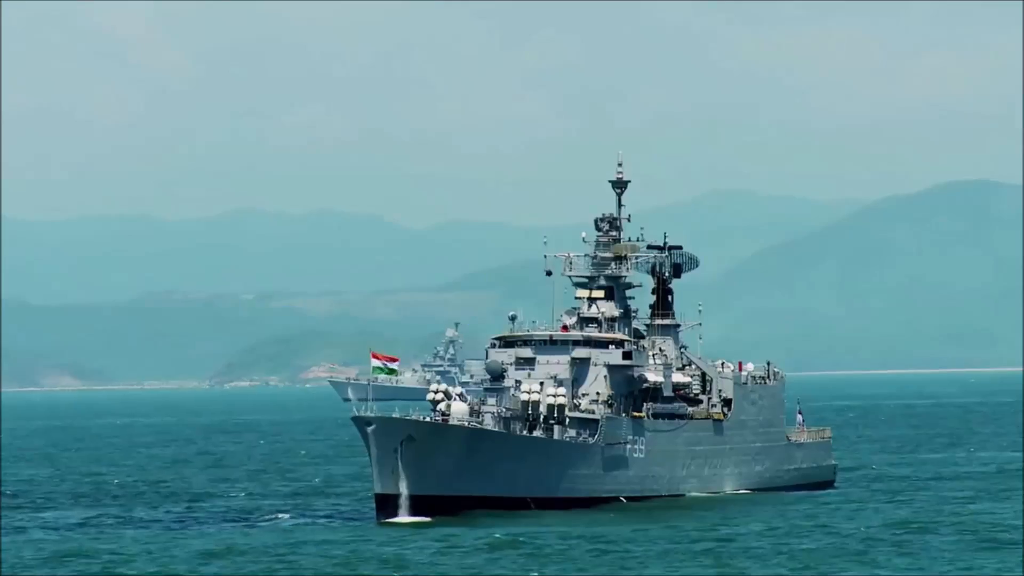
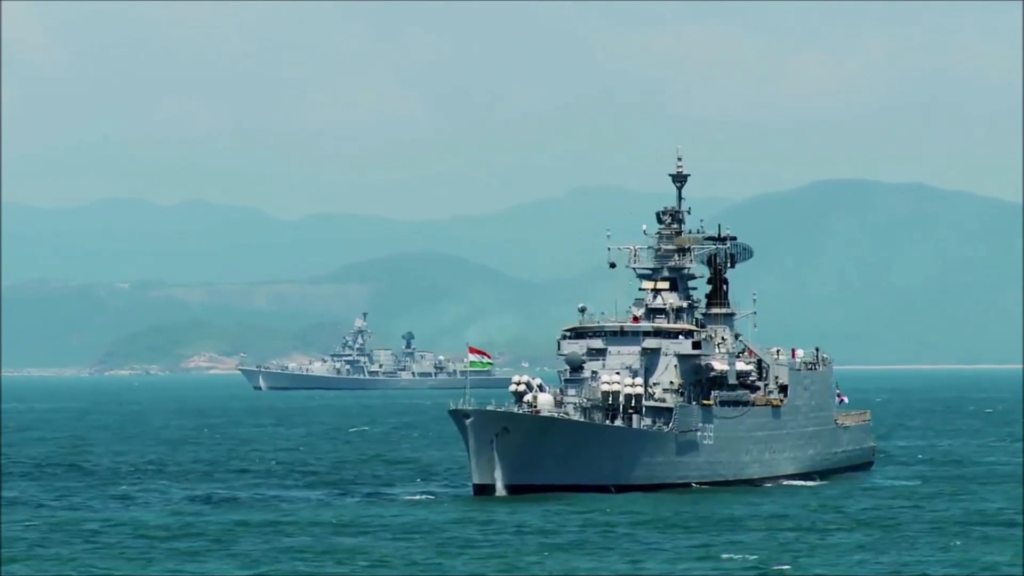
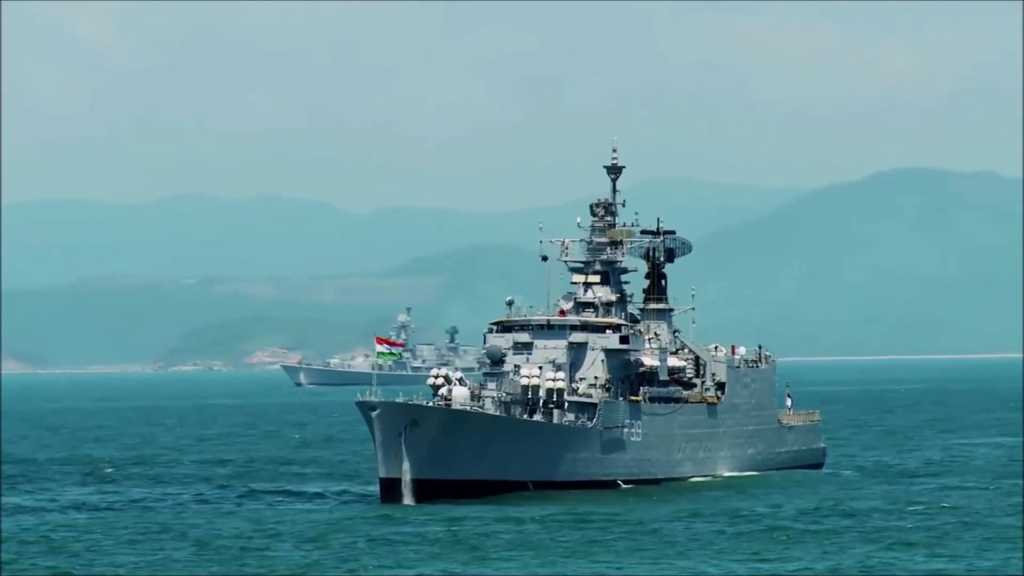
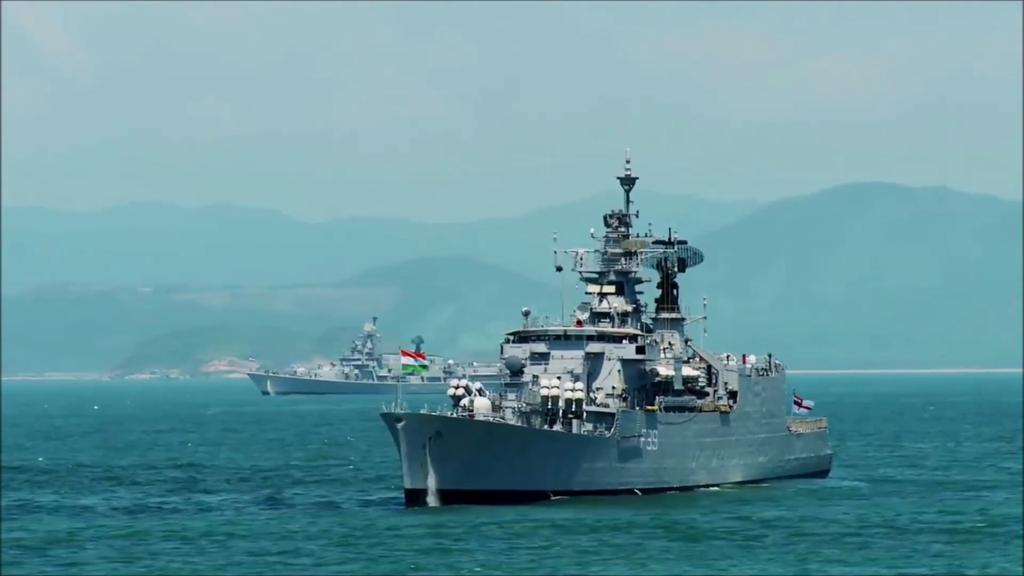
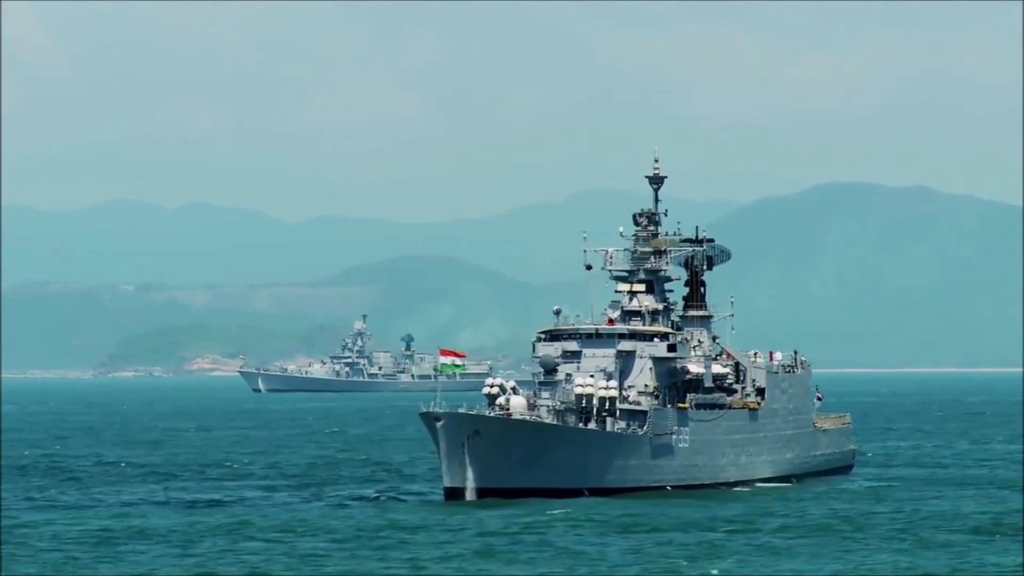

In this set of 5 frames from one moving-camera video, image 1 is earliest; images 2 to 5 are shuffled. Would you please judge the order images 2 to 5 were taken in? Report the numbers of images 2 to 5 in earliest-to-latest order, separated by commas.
3, 4, 5, 2
